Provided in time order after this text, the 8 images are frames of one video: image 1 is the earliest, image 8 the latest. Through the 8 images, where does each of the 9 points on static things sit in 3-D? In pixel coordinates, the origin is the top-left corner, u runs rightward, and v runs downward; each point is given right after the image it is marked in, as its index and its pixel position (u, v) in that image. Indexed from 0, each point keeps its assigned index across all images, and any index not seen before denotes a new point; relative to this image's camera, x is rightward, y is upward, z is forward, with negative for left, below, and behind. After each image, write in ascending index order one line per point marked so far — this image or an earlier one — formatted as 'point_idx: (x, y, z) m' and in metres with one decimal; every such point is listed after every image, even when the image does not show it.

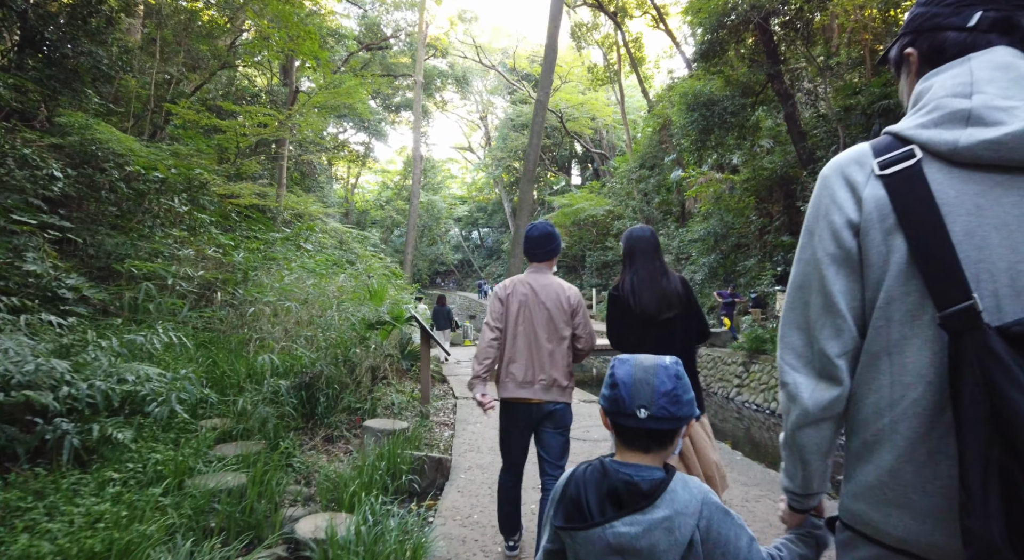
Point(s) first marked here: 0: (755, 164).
0: (+6.1, +2.9, +14.3) m
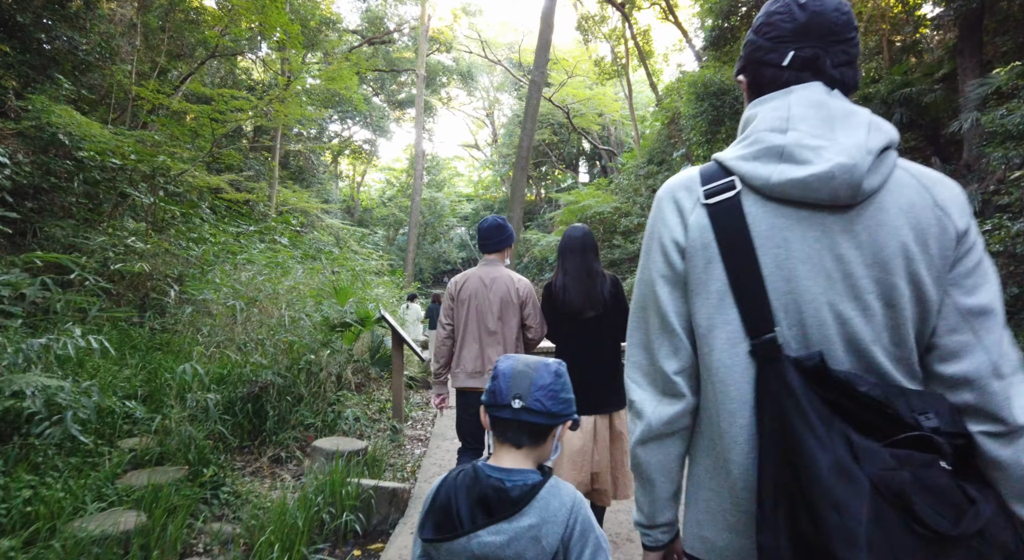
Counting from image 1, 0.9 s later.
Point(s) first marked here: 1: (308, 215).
0: (+6.1, +2.9, +13.7) m
1: (-4.7, +1.5, +13.2) m
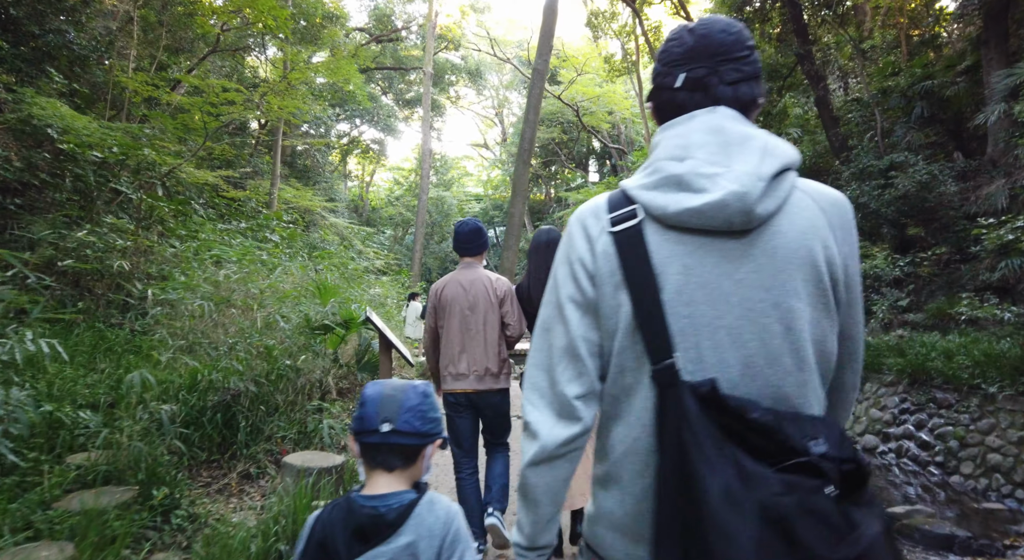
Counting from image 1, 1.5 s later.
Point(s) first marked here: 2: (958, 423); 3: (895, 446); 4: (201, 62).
0: (+6.3, +2.9, +13.3) m
1: (-4.6, +1.5, +13.0) m
2: (+4.6, -1.5, +5.9) m
3: (+4.4, -1.9, +6.5) m
4: (-5.9, +4.1, +10.8) m
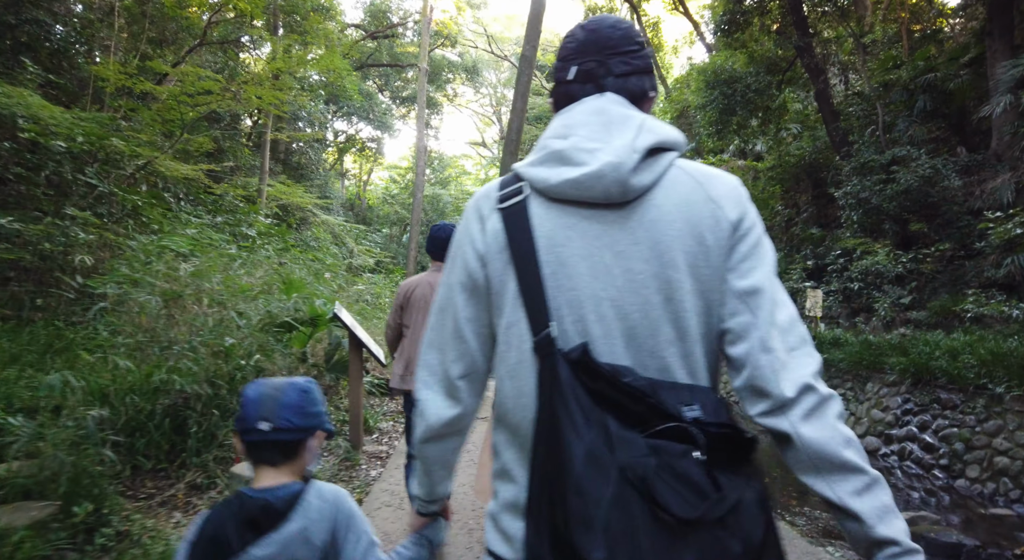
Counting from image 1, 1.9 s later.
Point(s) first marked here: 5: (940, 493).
0: (+6.1, +2.9, +13.1) m
1: (-4.7, +1.6, +12.8) m
2: (+4.5, -1.4, +5.7) m
3: (+4.3, -1.9, +6.3) m
4: (-6.0, +4.1, +10.6) m
5: (+4.2, -2.1, +5.6) m
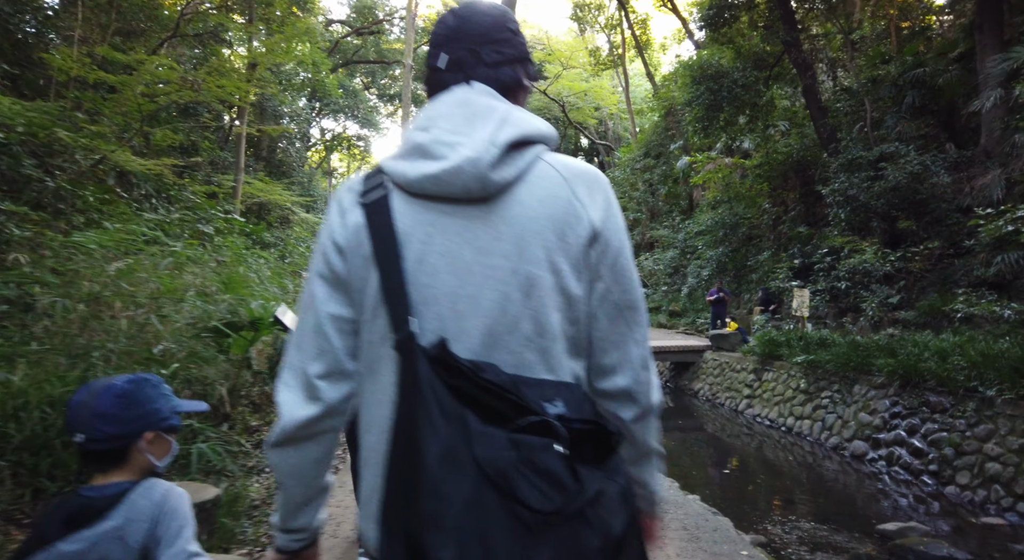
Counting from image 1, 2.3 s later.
0: (+5.8, +3.0, +12.9) m
1: (-5.0, +1.6, +12.4) m
2: (+4.2, -1.4, +5.5) m
3: (+4.0, -1.9, +6.1) m
4: (-6.3, +4.2, +10.2) m
5: (+3.9, -2.1, +5.4) m
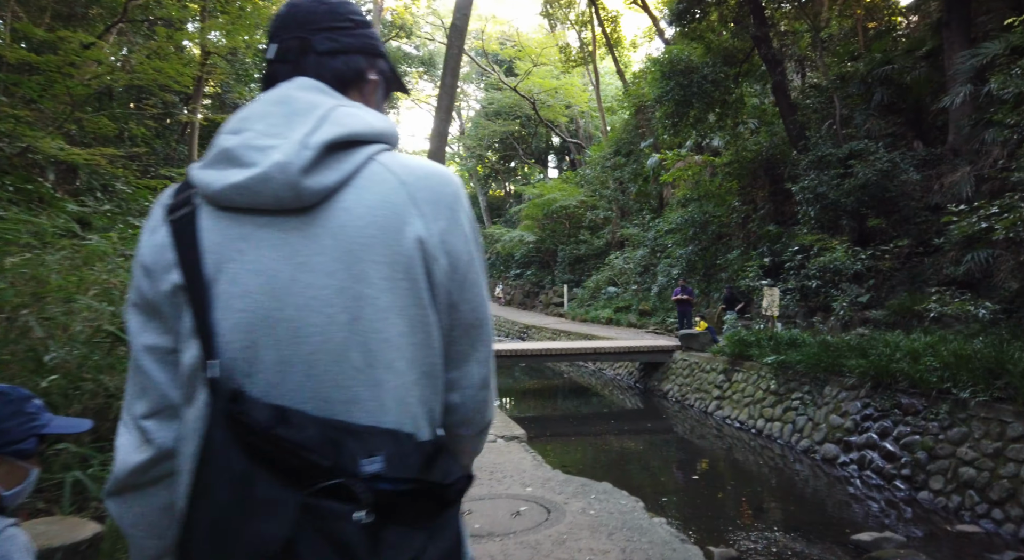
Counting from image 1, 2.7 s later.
0: (+5.0, +3.0, +12.8) m
1: (-5.7, +1.6, +11.8) m
2: (+3.9, -1.4, +5.3) m
3: (+3.6, -1.8, +5.9) m
4: (-6.9, +4.2, +9.5) m
5: (+3.5, -2.1, +5.2) m
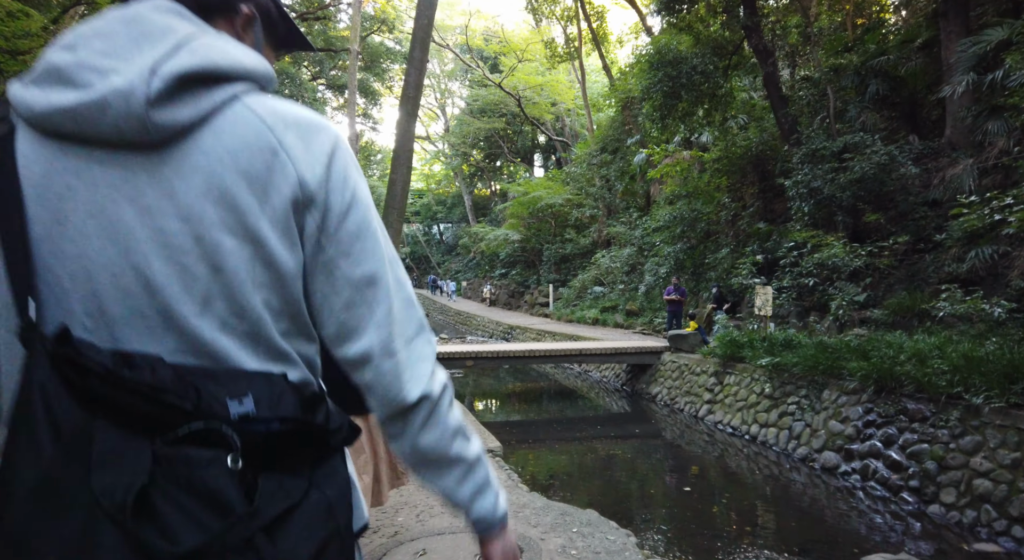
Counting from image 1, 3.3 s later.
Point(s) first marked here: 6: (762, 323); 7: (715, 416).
0: (+4.7, +3.0, +12.4) m
1: (-6.1, +1.7, +11.2) m
2: (+3.7, -1.4, +4.9) m
3: (+3.4, -1.8, +5.6) m
4: (-7.2, +4.2, +8.9) m
5: (+3.4, -2.0, +4.8) m
6: (+3.7, -0.6, +8.3) m
7: (+2.9, -1.9, +8.0) m
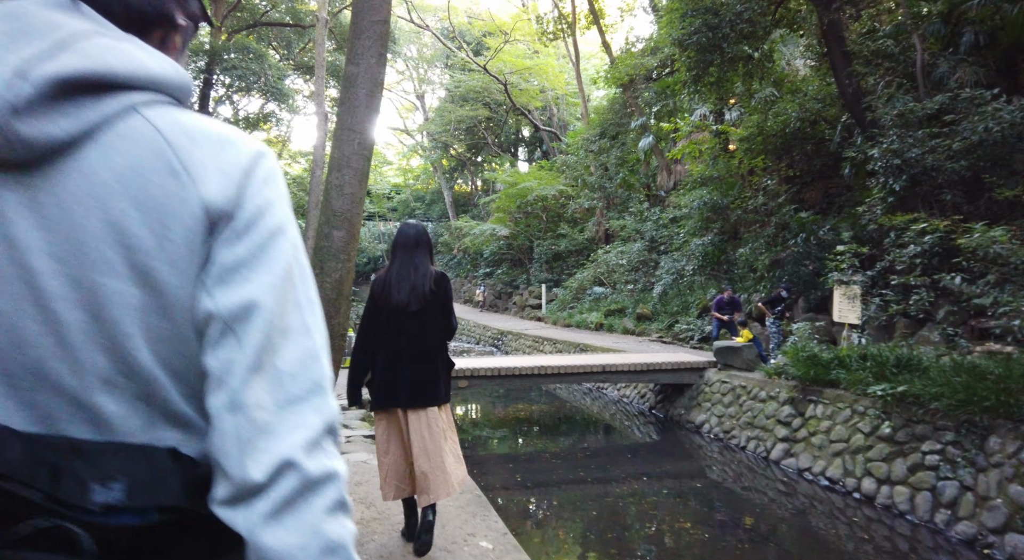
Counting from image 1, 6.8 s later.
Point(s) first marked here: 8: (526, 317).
0: (+4.6, +3.0, +10.5) m
1: (-6.1, +1.7, +8.8) m
2: (+3.9, -1.4, +3.0) m
3: (+3.6, -1.8, +3.6) m
4: (-7.1, +4.3, +6.5) m
5: (+3.6, -2.0, +2.8) m
6: (+3.8, -0.6, +6.4) m
7: (+3.0, -1.9, +6.0) m
8: (+0.4, -1.2, +18.9) m
